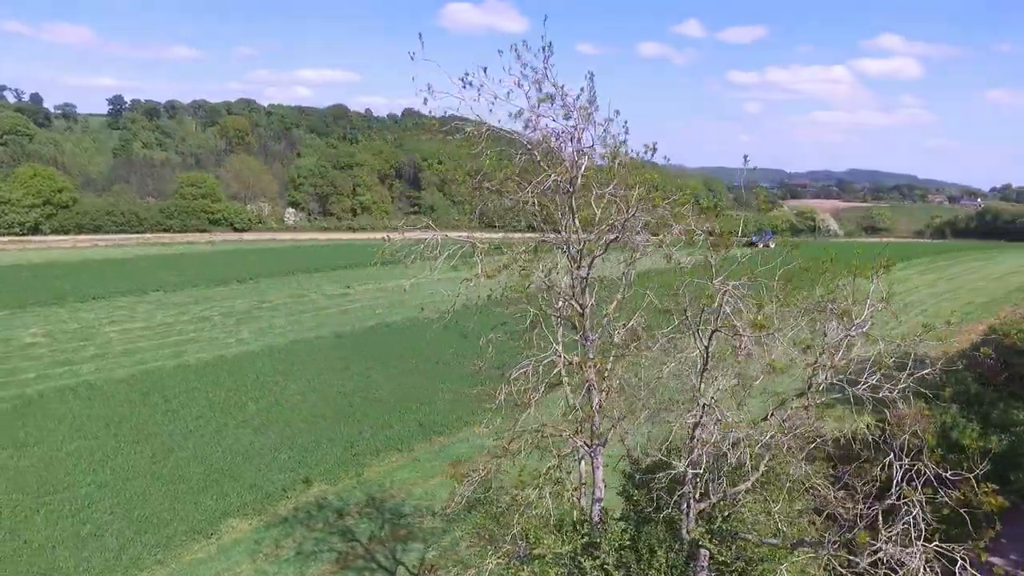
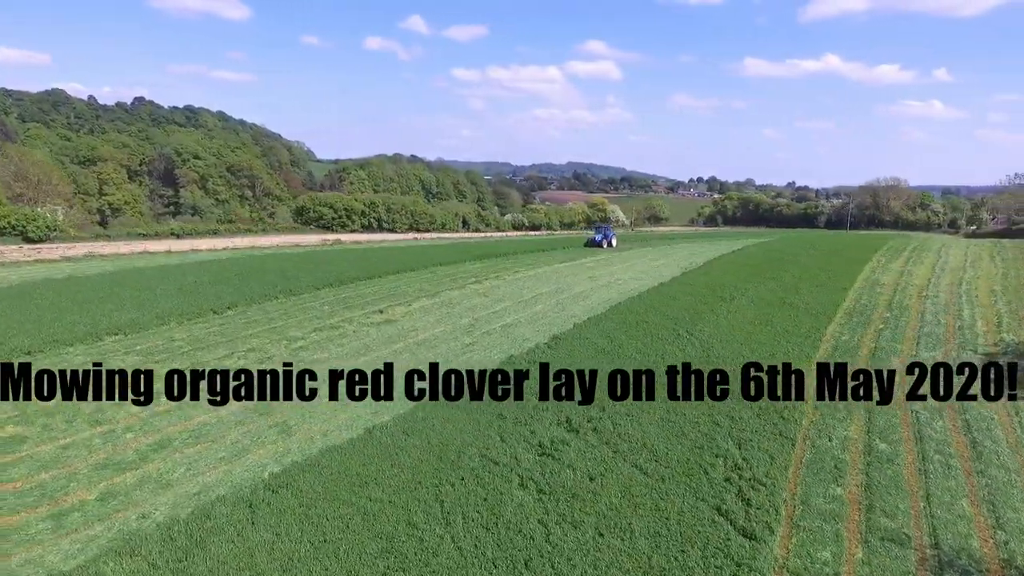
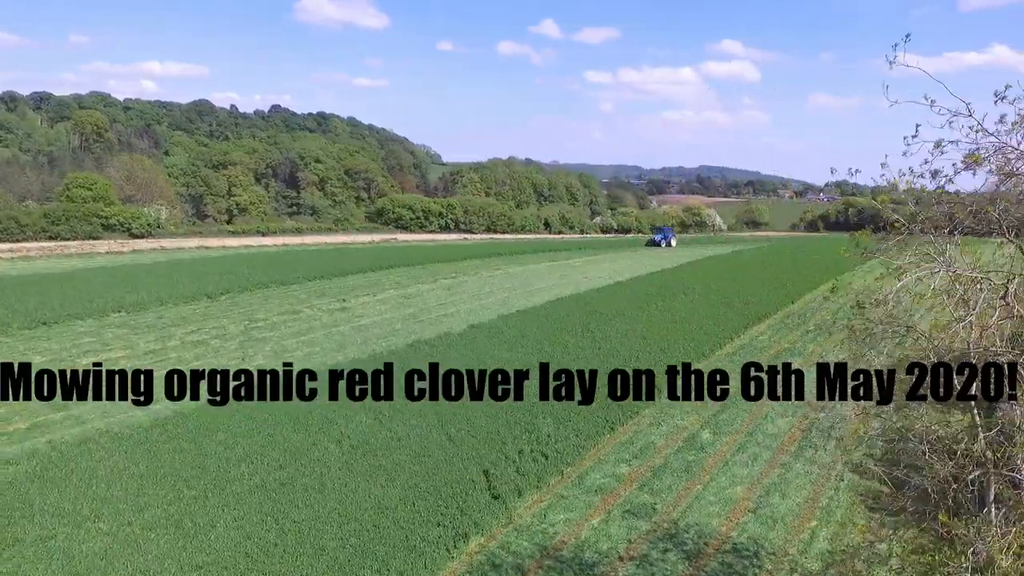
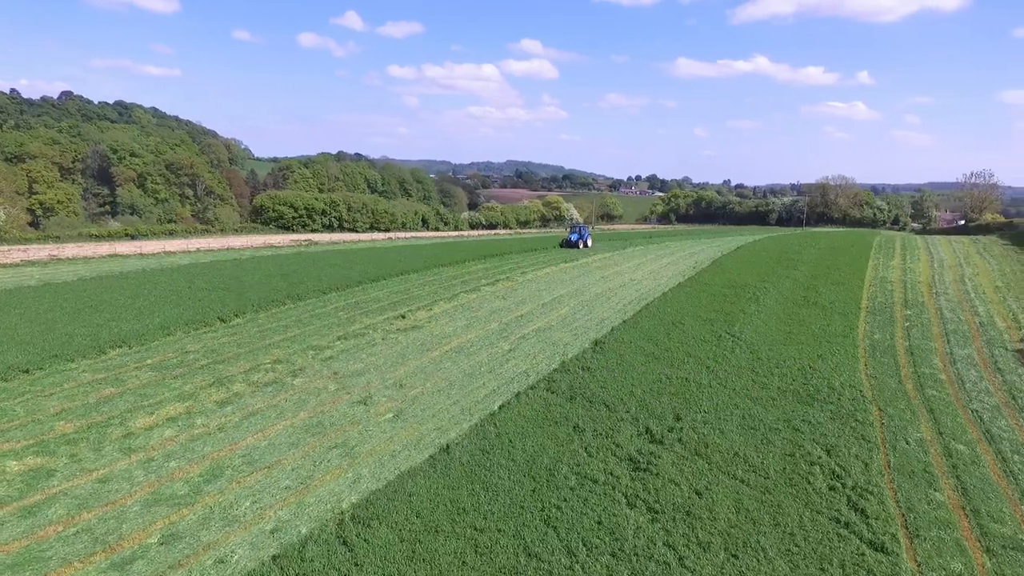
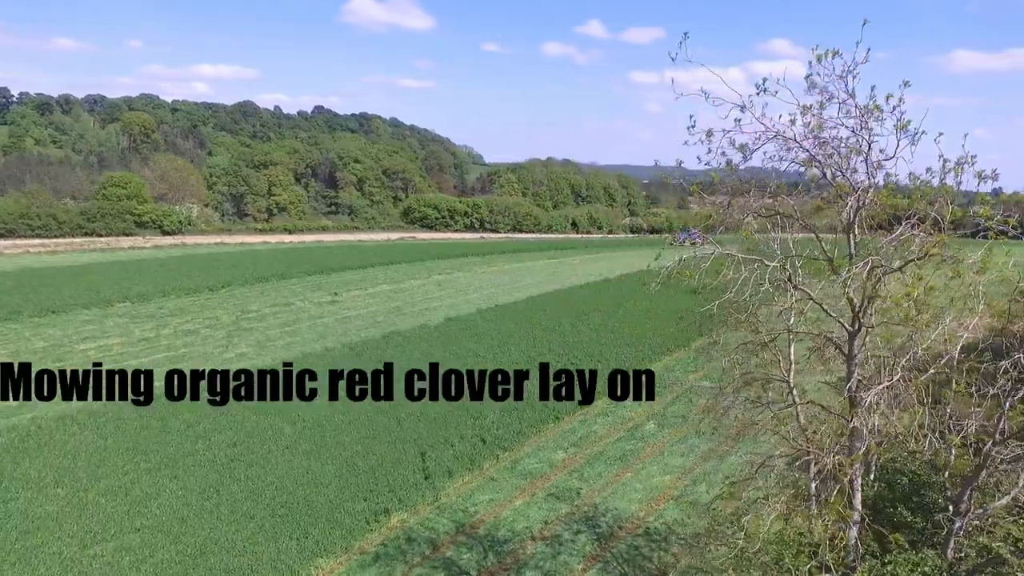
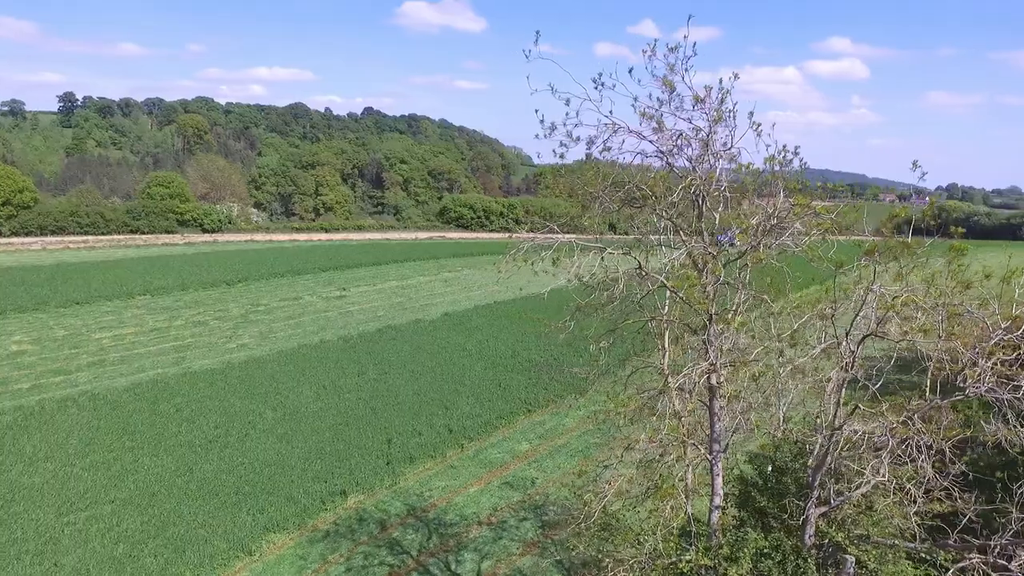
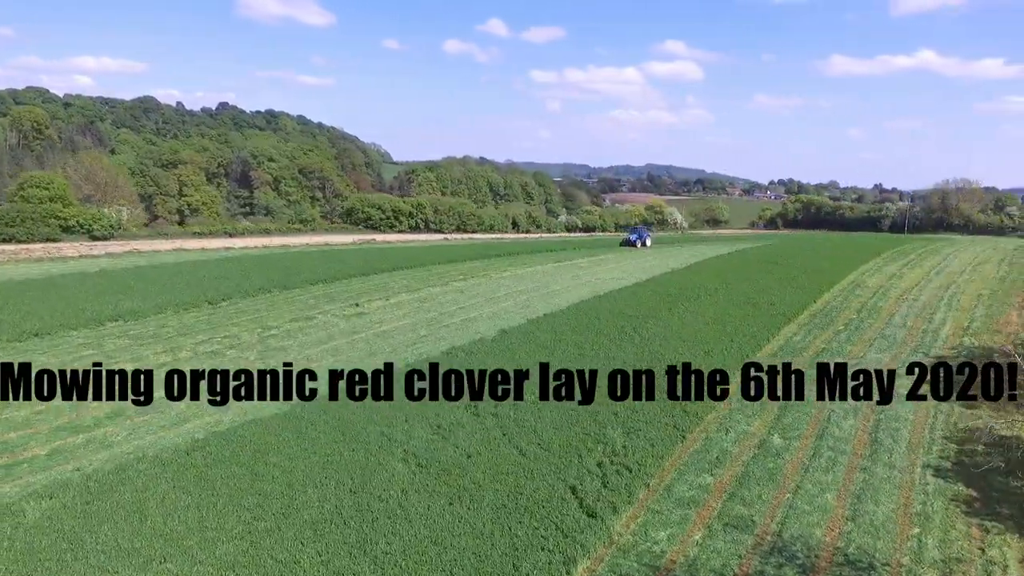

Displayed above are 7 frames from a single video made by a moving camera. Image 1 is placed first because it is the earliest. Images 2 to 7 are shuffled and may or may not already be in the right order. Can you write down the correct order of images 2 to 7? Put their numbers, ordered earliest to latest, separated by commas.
6, 5, 3, 7, 2, 4
